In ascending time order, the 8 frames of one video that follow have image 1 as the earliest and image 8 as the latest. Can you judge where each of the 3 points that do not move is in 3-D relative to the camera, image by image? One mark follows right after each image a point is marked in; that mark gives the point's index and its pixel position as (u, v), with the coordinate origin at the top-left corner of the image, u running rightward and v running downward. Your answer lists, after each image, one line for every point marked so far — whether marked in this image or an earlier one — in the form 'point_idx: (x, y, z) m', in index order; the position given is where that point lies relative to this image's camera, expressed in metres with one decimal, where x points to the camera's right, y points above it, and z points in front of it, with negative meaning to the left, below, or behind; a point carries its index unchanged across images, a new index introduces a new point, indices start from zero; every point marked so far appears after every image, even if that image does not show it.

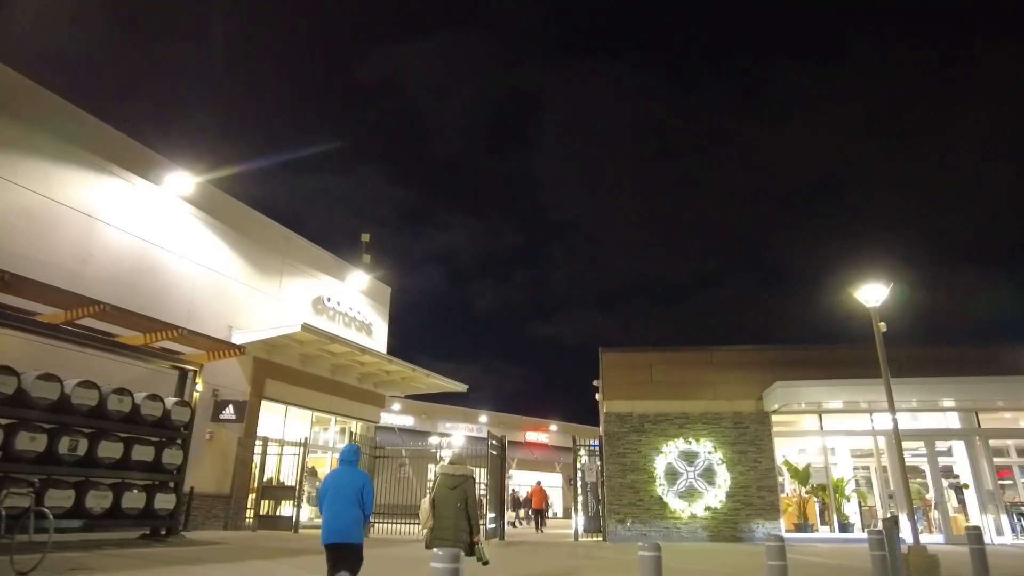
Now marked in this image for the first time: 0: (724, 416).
0: (+4.8, -2.9, +14.9) m
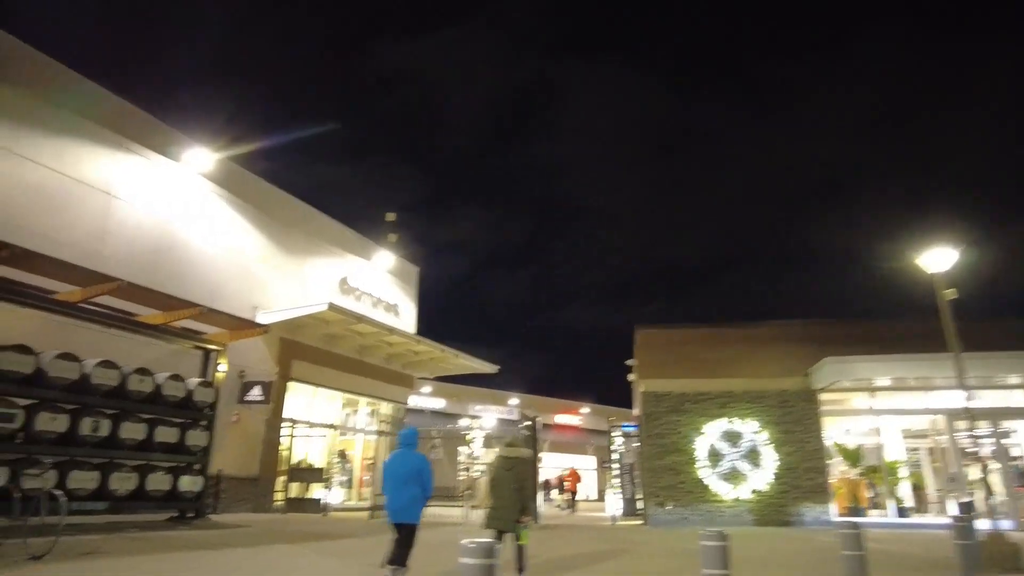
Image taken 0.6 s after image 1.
0: (+5.5, -2.3, +14.1) m
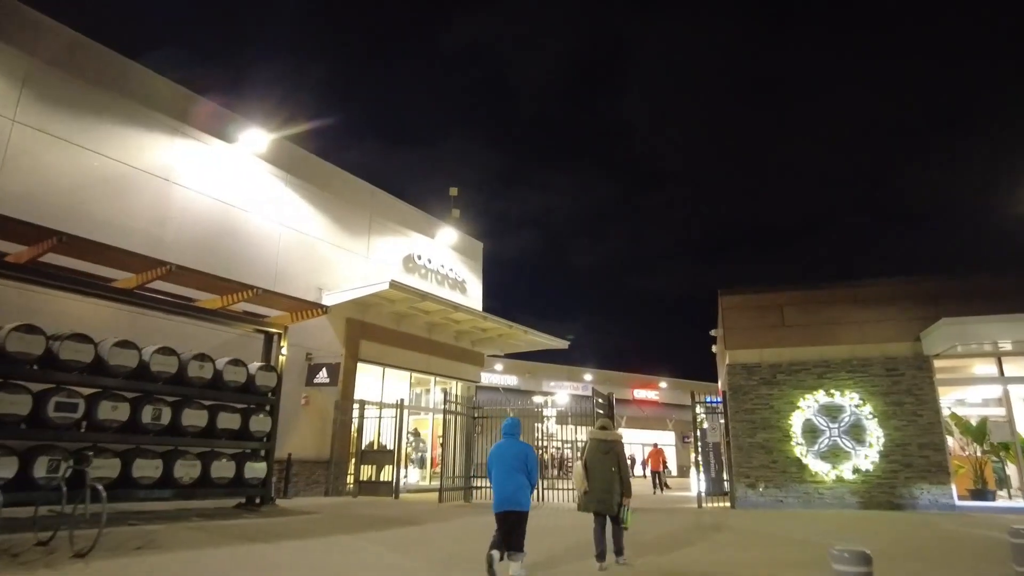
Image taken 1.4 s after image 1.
0: (+6.9, -1.4, +12.5) m
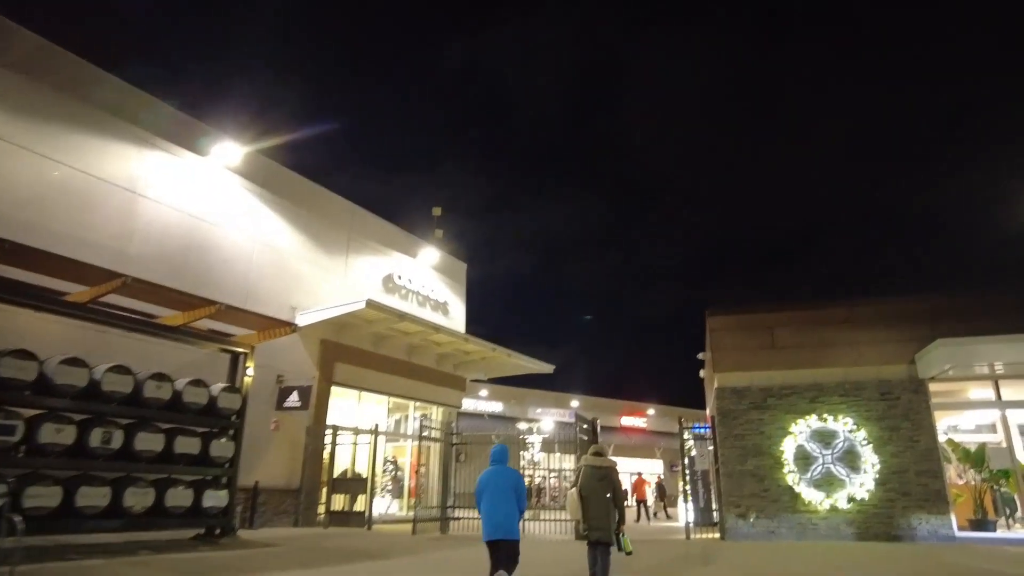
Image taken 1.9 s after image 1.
0: (+6.5, -1.8, +12.1) m
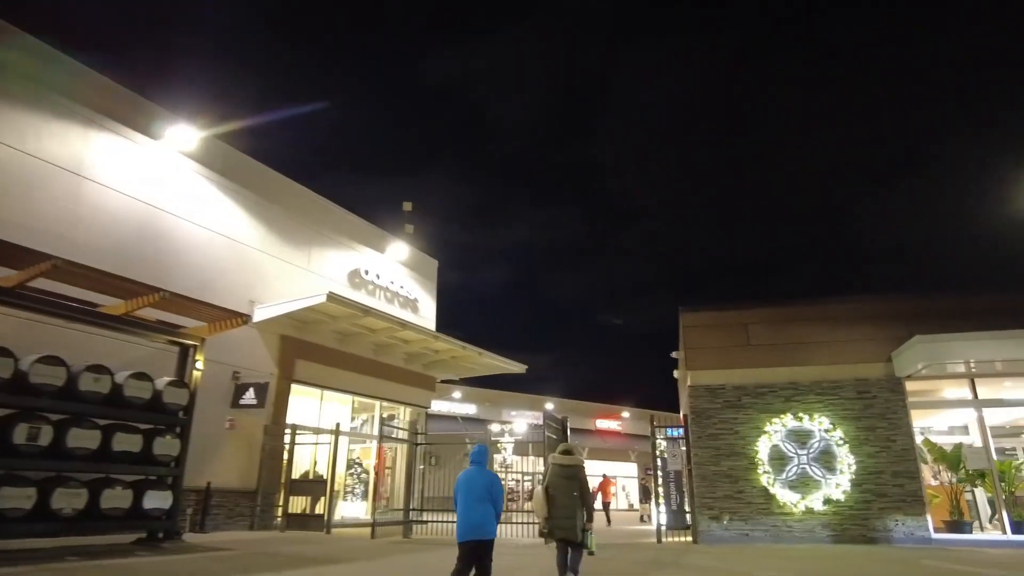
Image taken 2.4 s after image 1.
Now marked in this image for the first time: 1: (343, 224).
0: (+6.0, -1.7, +11.8) m
1: (-4.7, +1.8, +18.0) m
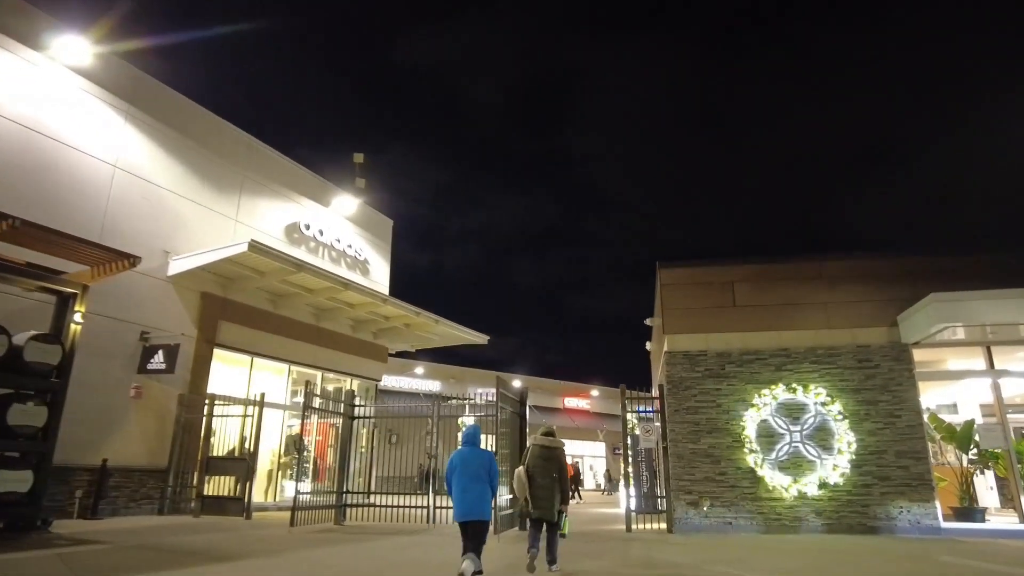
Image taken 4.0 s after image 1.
0: (+5.2, -1.0, +10.3) m
1: (-5.7, +2.9, +16.0) m
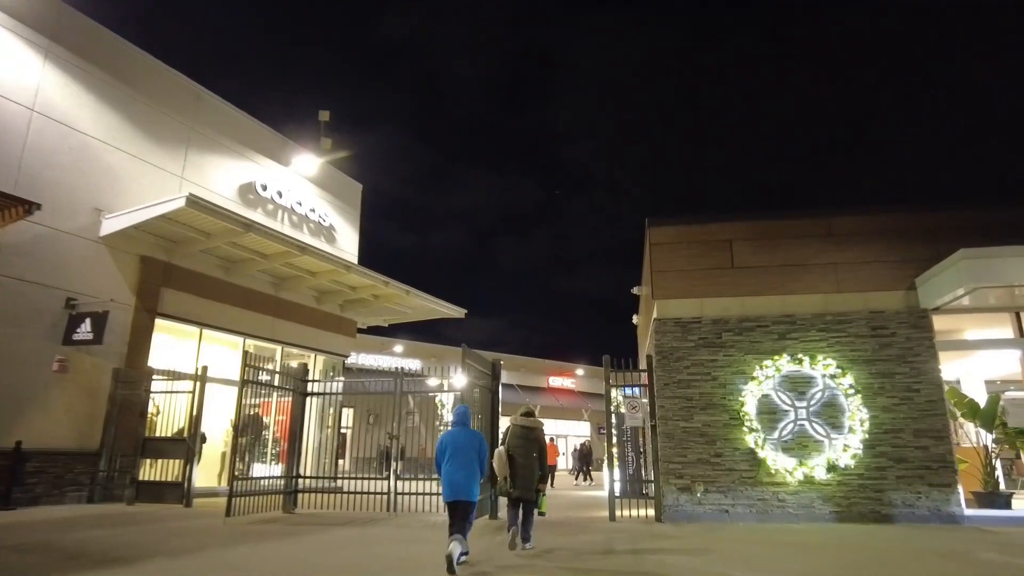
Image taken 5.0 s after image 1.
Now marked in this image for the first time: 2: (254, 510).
0: (+4.7, -0.4, +9.1) m
1: (-6.2, +3.6, +14.5) m
2: (-4.0, -3.4, +10.1) m
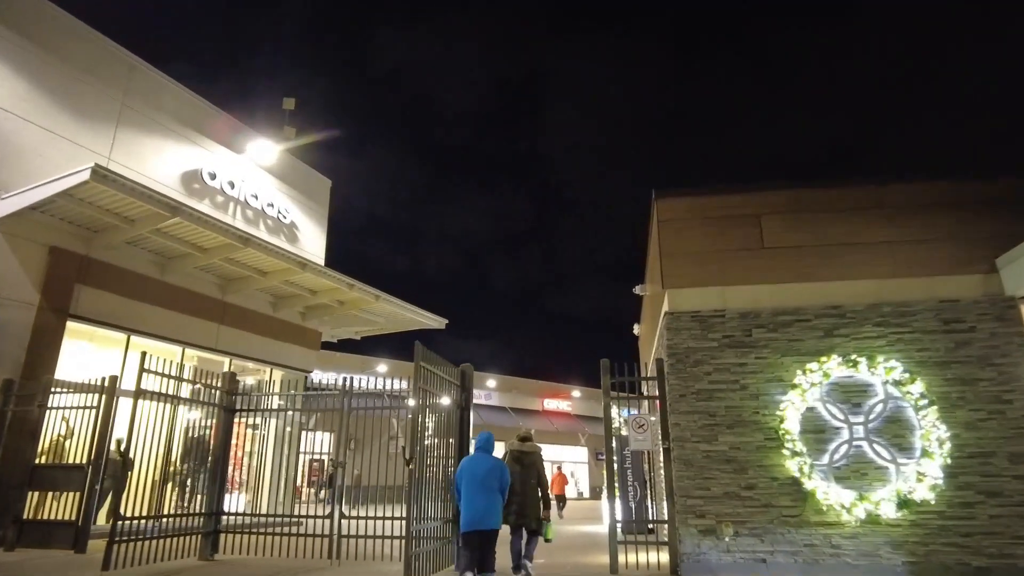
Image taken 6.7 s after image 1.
0: (+4.4, -0.2, +7.2) m
1: (-6.5, +3.6, +12.7) m
2: (-4.3, -3.3, +8.1) m
